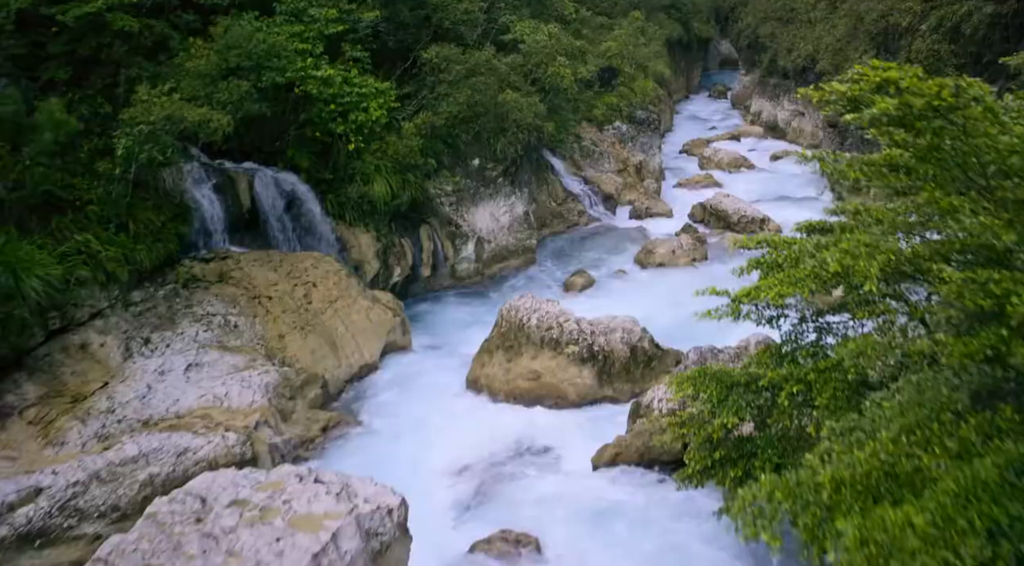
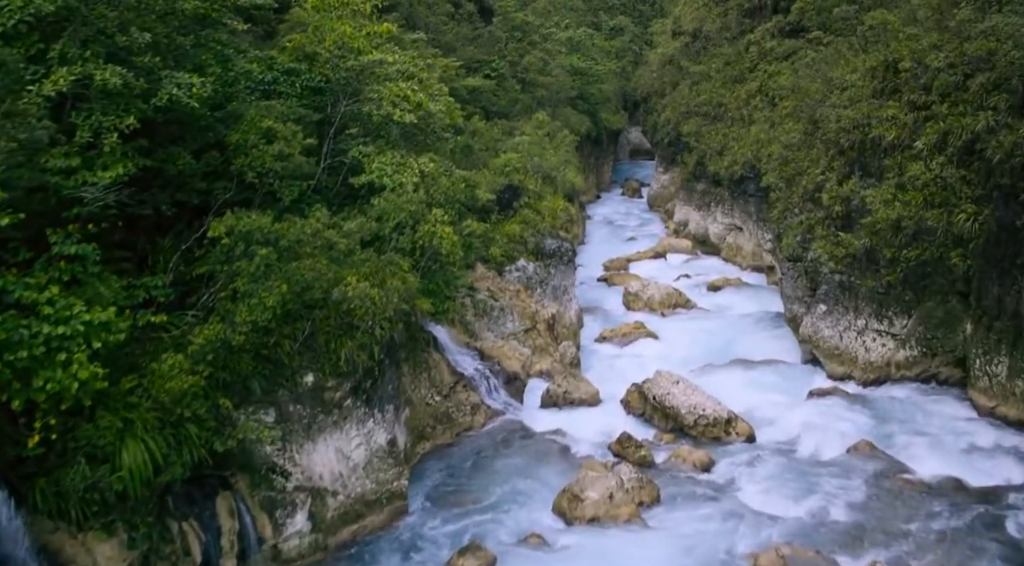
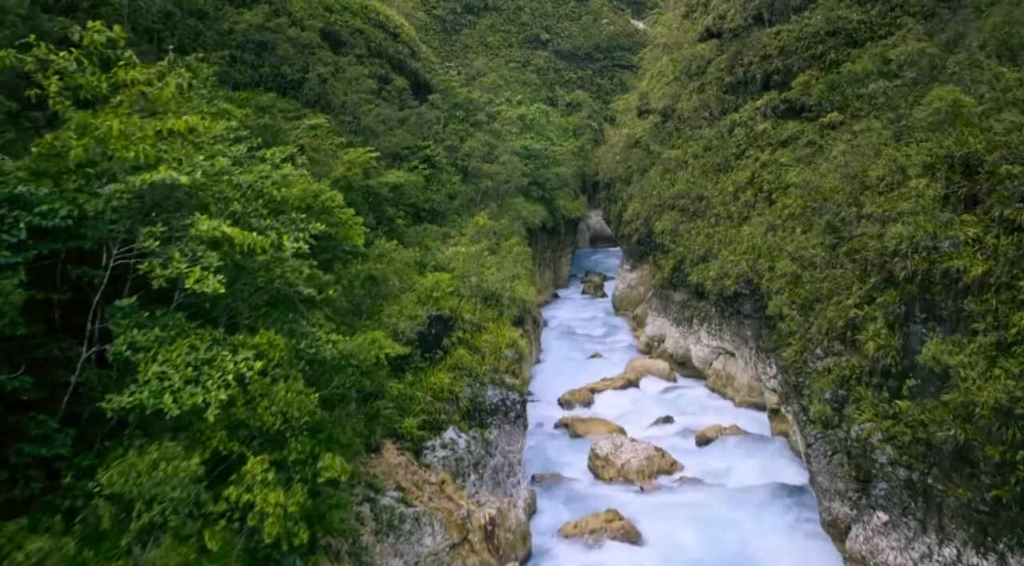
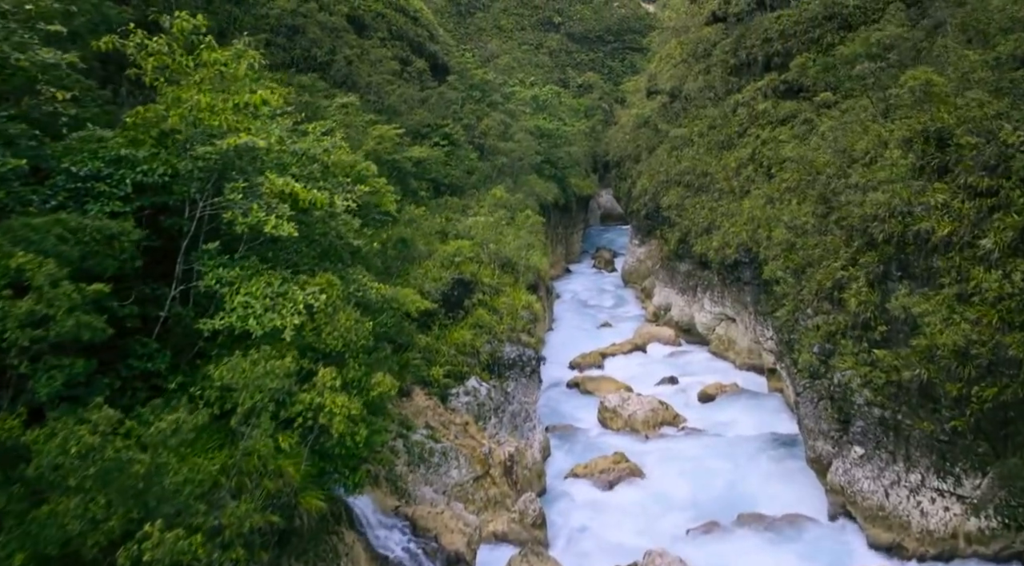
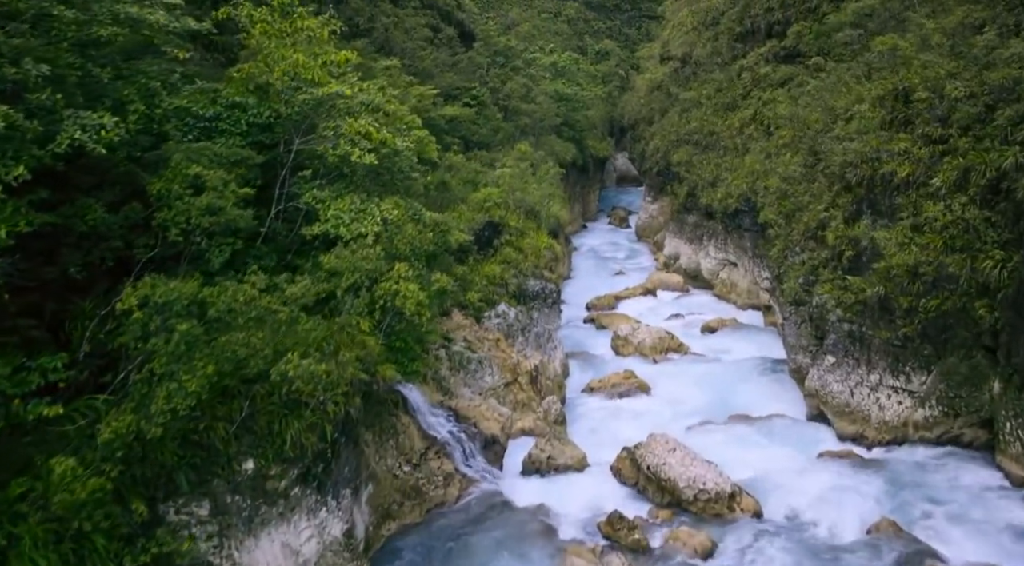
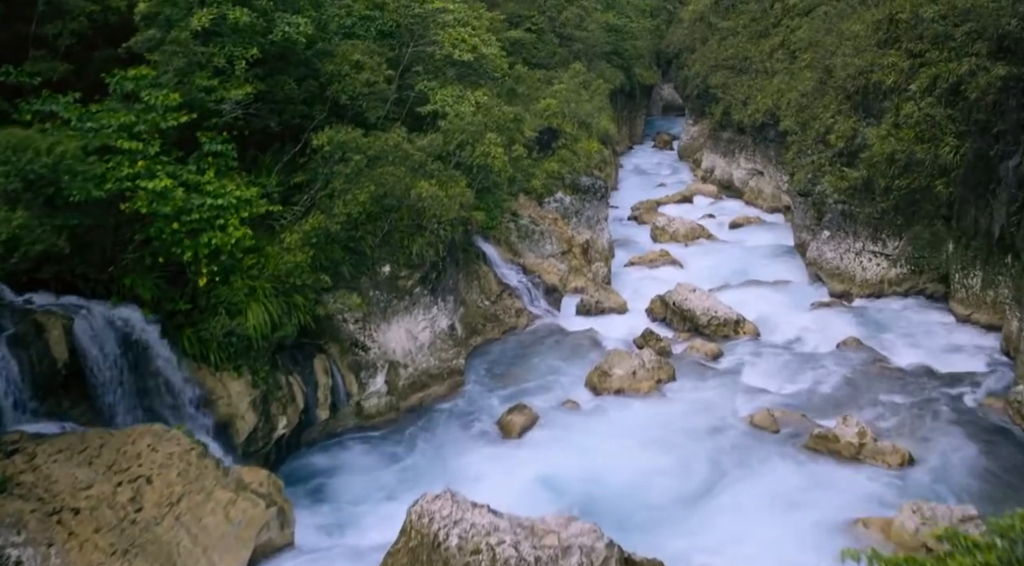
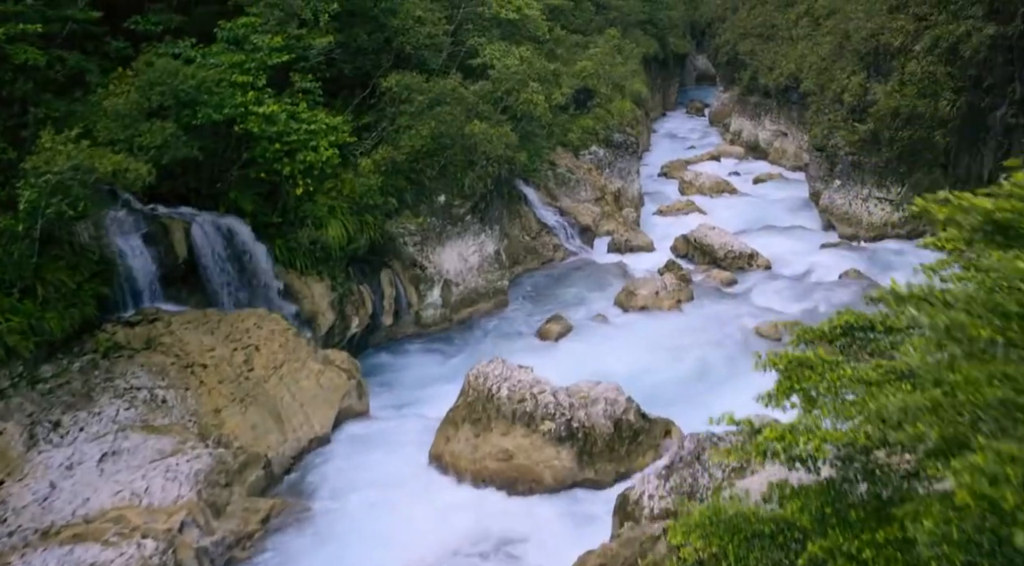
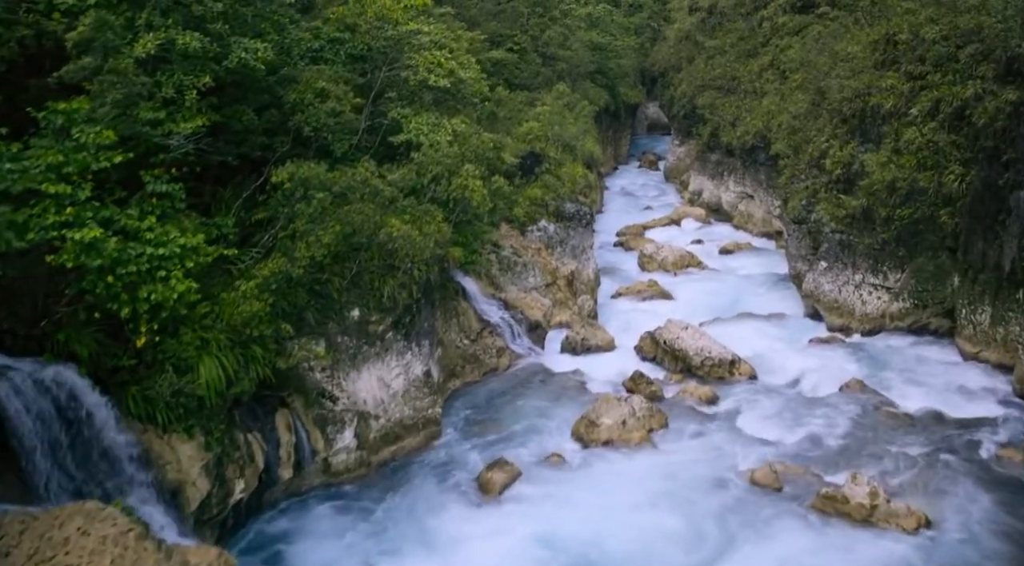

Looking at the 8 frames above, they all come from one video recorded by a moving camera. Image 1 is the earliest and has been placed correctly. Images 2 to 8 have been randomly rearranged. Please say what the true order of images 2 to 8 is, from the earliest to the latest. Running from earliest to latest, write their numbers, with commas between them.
7, 6, 8, 2, 5, 4, 3
